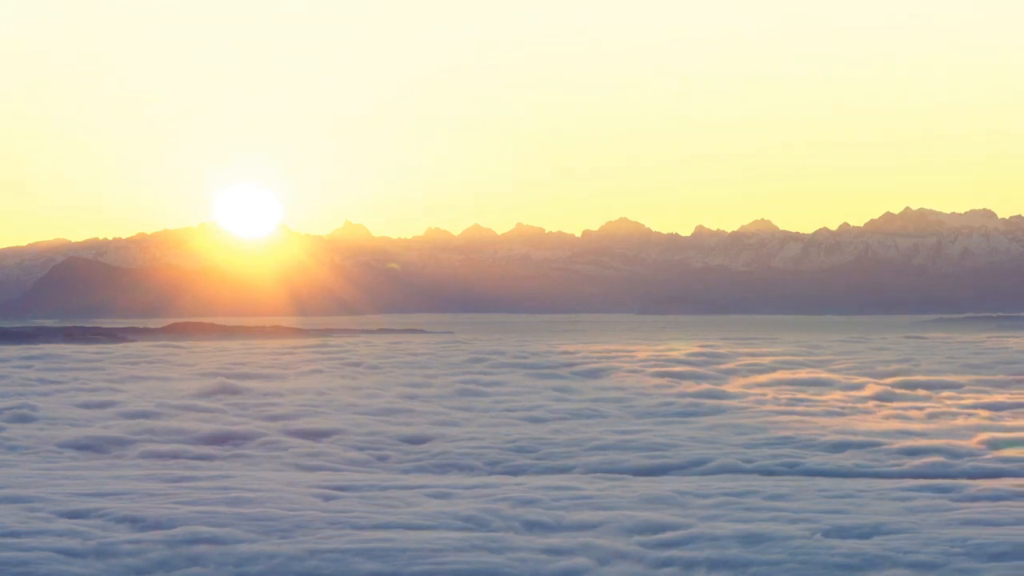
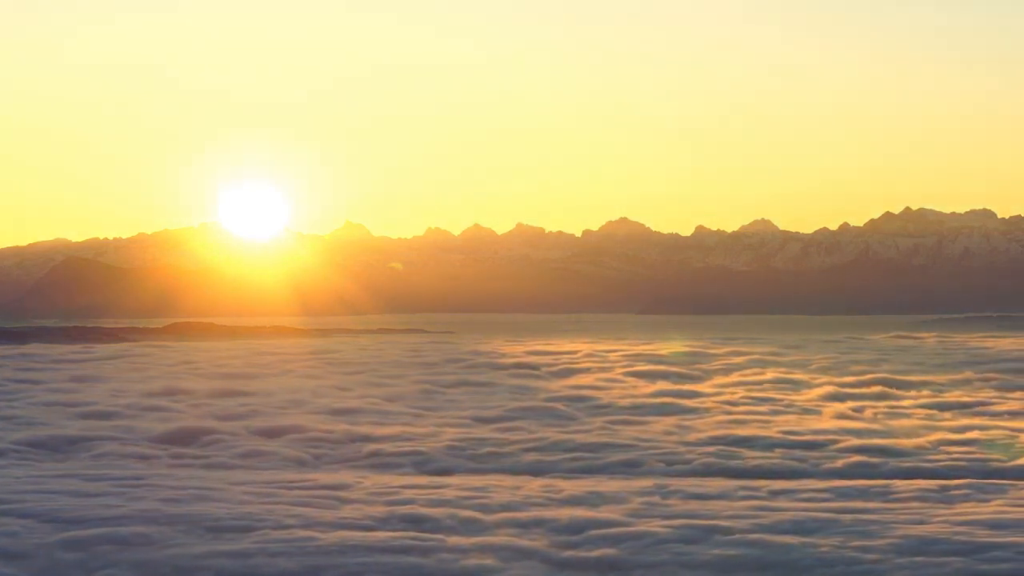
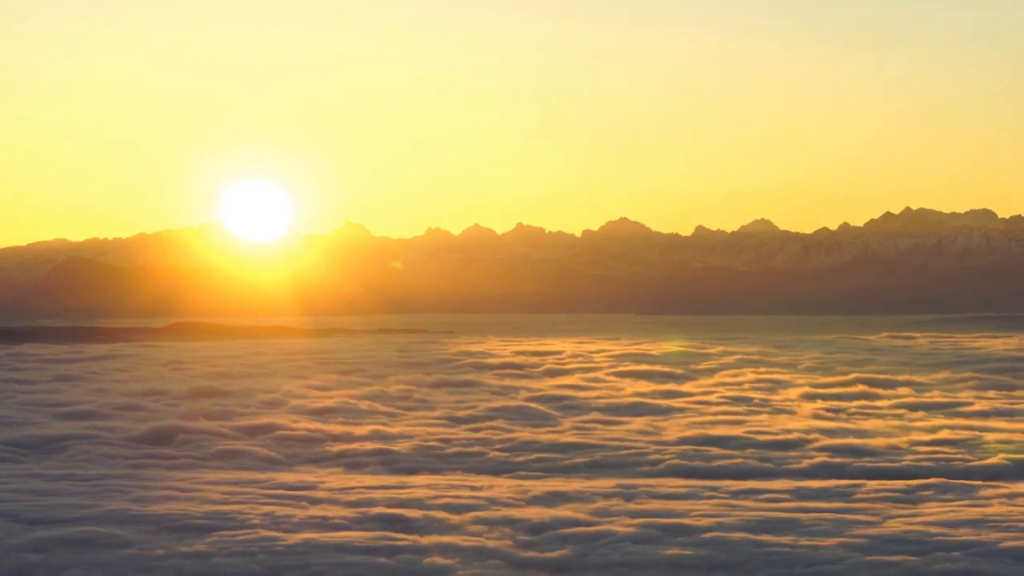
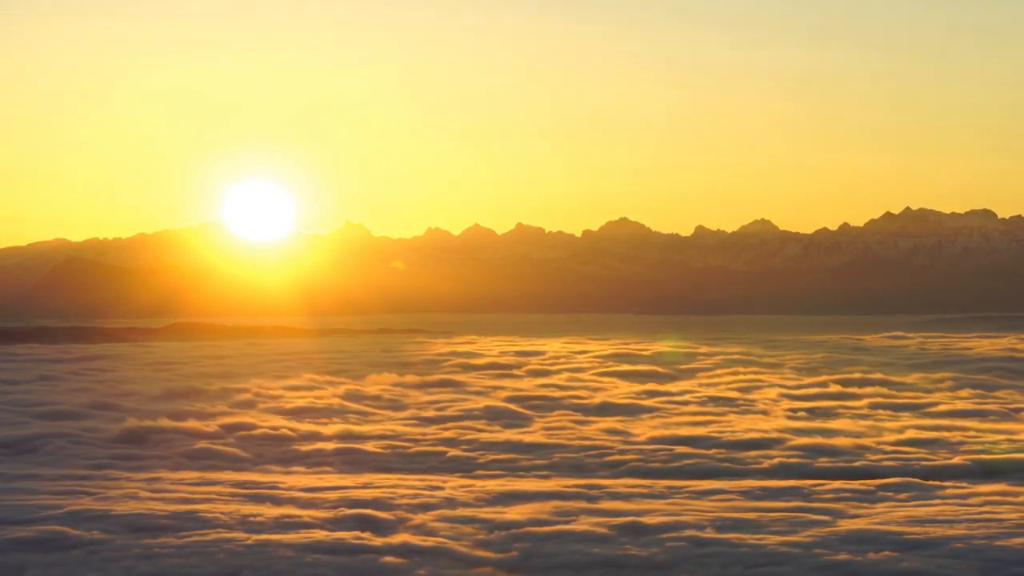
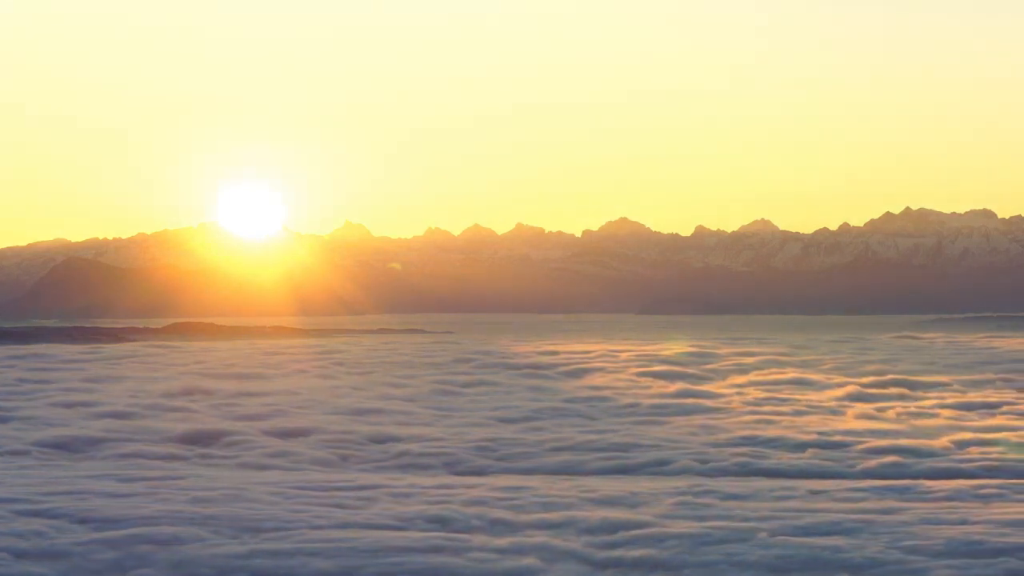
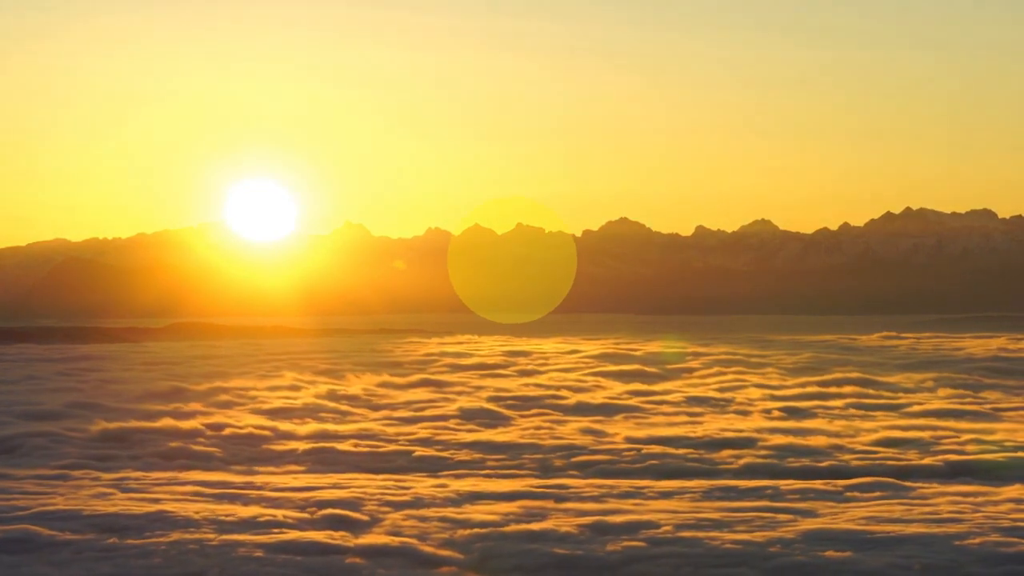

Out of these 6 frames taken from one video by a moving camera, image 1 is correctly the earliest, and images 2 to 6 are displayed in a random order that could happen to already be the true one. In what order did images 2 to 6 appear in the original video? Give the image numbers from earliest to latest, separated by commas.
5, 2, 3, 4, 6
